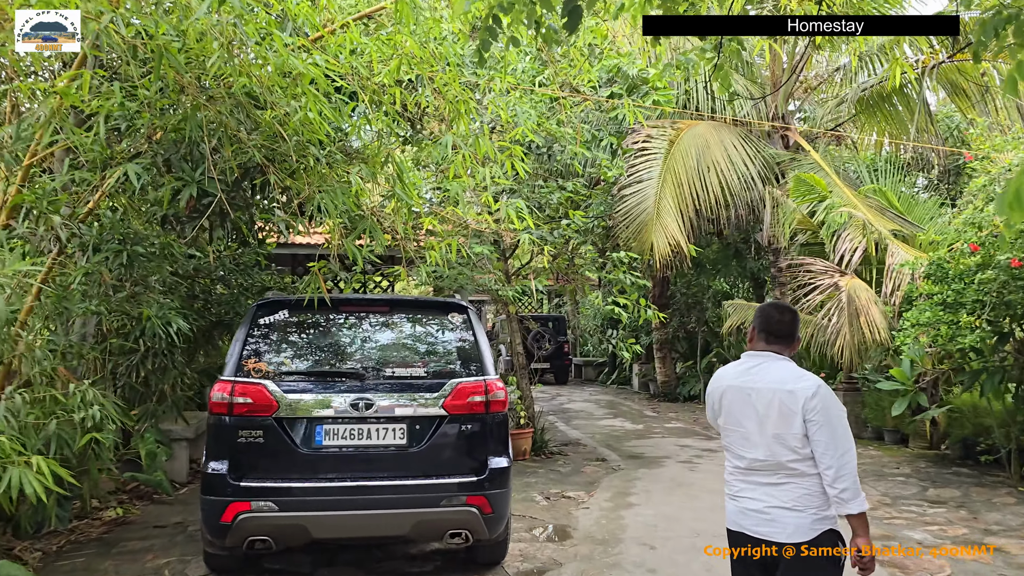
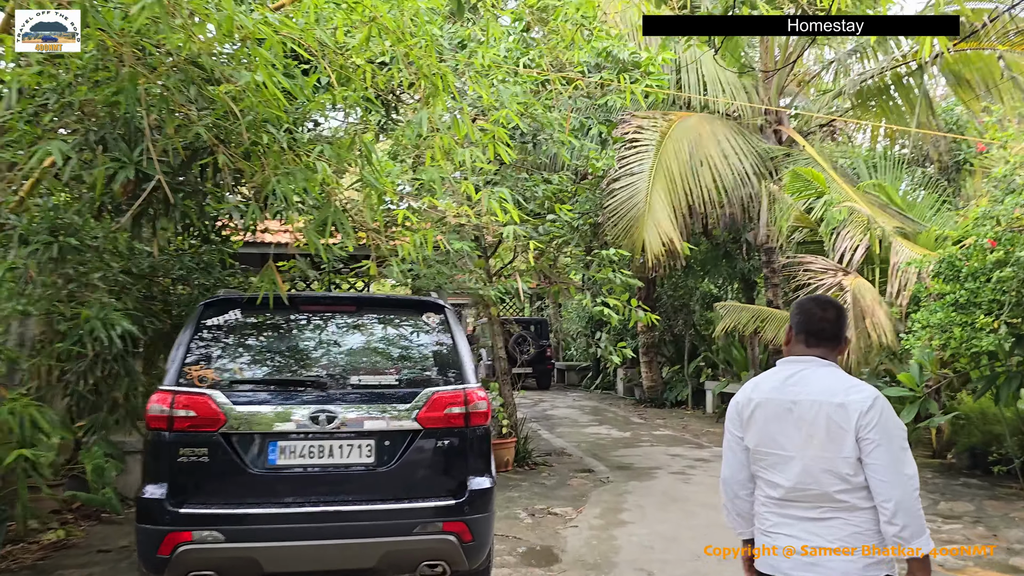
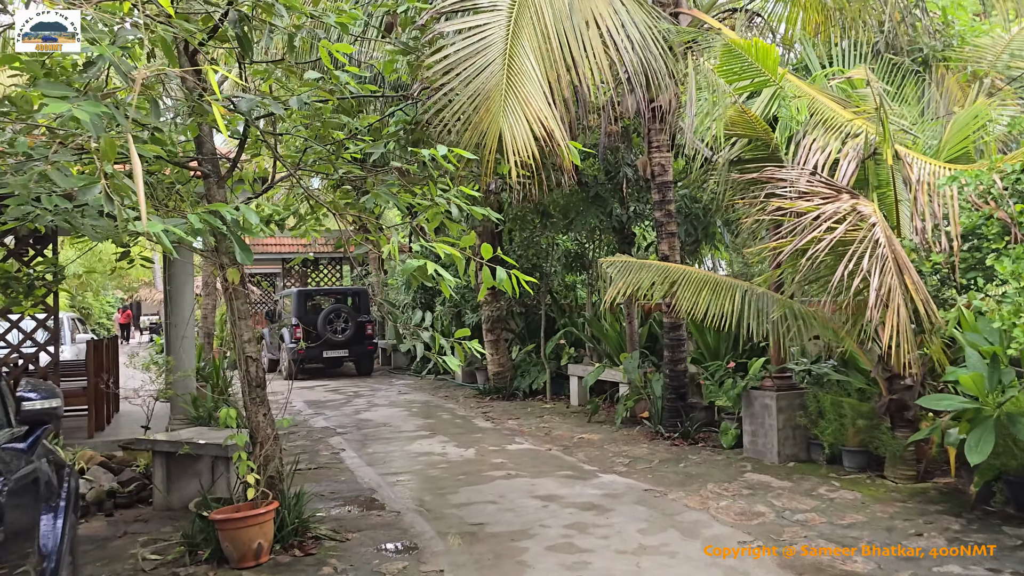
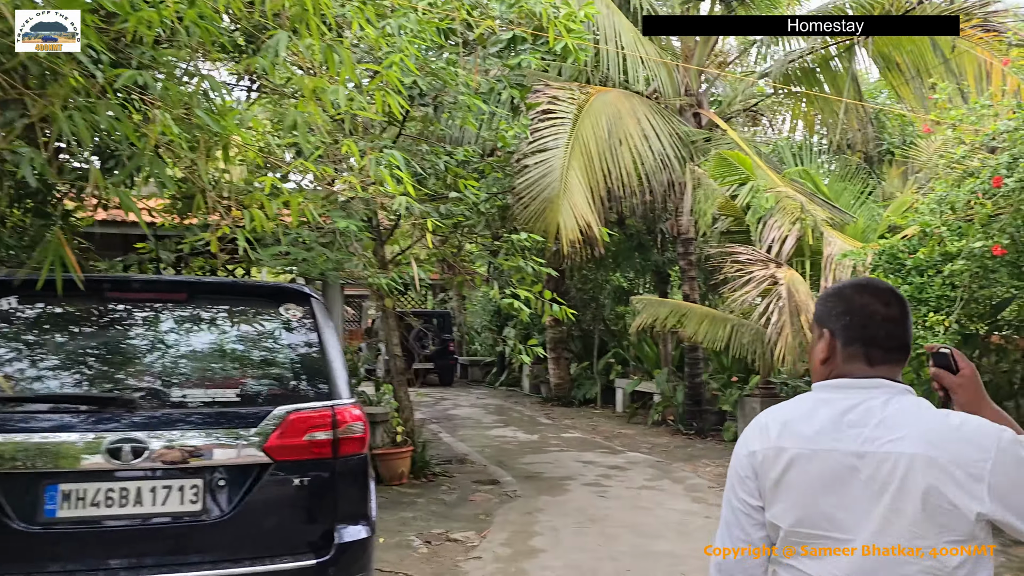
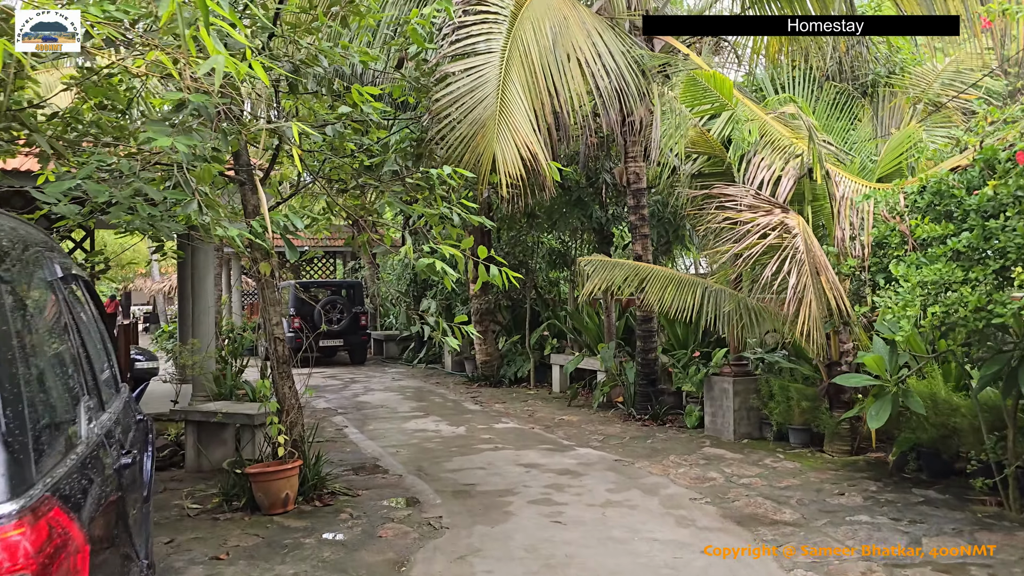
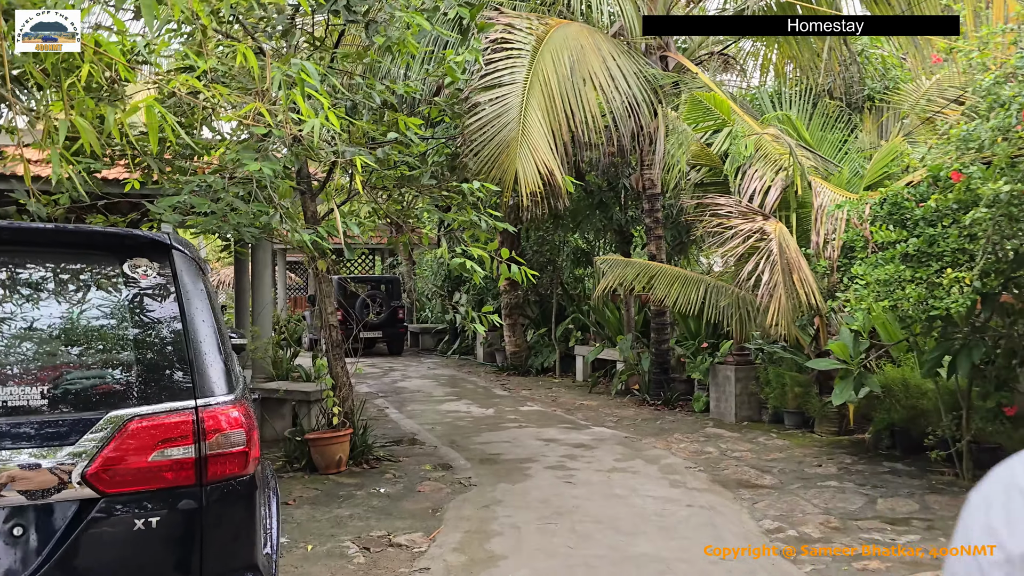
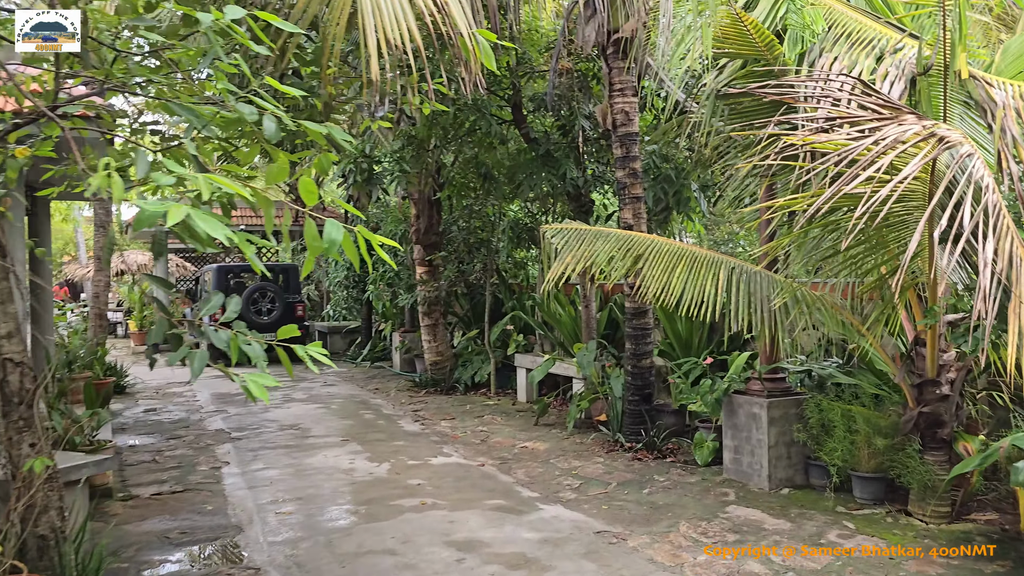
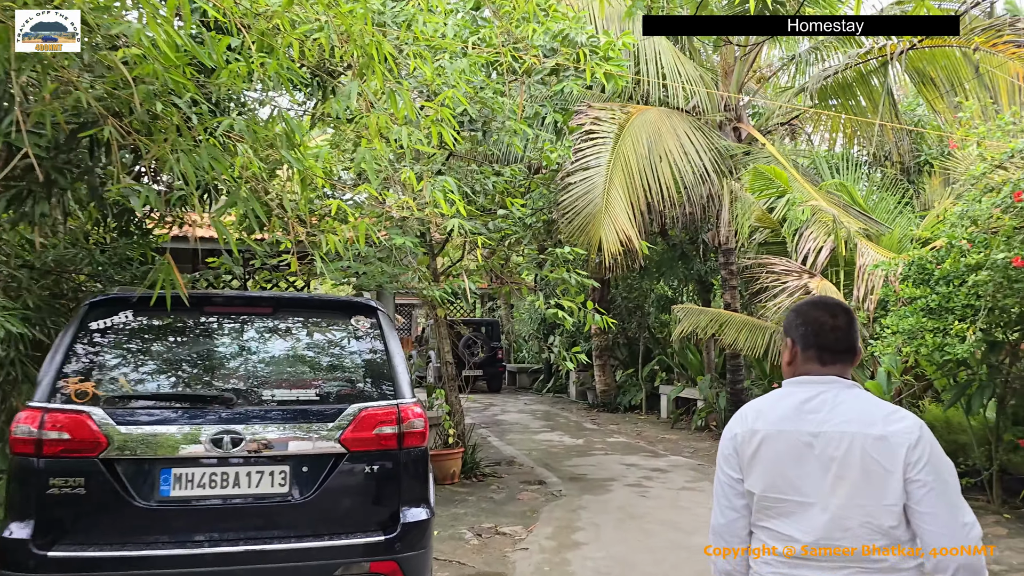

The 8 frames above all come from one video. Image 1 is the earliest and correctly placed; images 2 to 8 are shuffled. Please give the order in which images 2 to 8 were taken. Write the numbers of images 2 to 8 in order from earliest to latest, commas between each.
2, 8, 4, 6, 5, 3, 7
